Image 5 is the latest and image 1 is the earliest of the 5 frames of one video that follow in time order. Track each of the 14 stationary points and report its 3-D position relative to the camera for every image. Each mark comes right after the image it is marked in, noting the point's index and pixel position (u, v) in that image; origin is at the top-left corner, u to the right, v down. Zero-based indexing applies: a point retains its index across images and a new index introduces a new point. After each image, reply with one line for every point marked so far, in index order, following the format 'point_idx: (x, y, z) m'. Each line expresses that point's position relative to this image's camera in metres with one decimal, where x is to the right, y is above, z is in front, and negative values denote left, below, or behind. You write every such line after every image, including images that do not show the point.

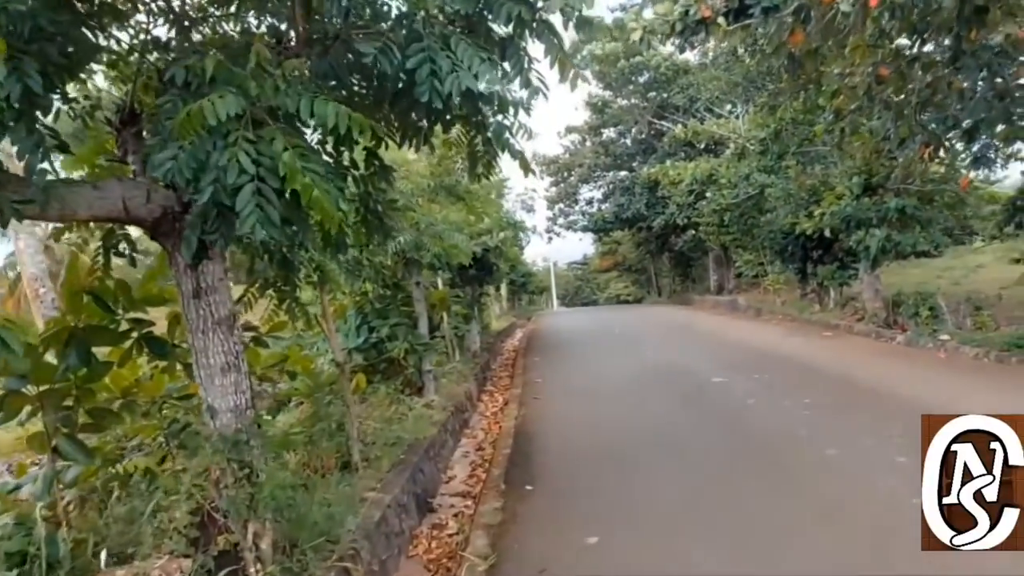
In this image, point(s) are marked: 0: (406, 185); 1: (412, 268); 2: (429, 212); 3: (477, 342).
0: (-0.8, +0.8, +6.0) m
1: (-0.8, +0.2, +6.5) m
2: (-0.7, +0.6, +6.3) m
3: (-0.4, -0.7, +10.3) m
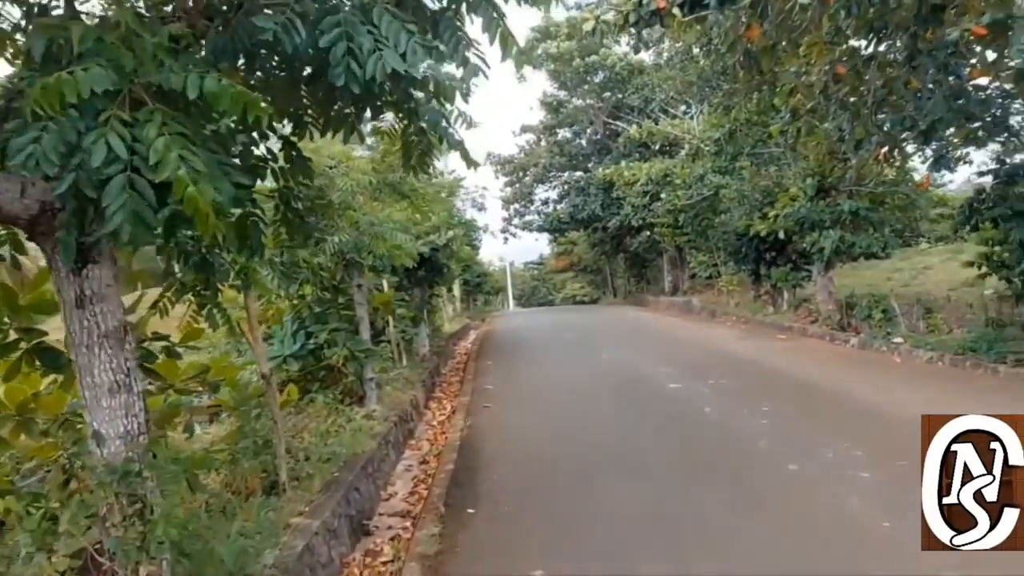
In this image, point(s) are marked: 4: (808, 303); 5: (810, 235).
0: (-1.2, +0.7, +5.6) m
1: (-1.2, +0.1, +6.2) m
2: (-1.1, +0.6, +5.9) m
3: (-1.0, -0.7, +9.9) m
4: (+5.0, -0.2, +13.8) m
5: (+4.3, +0.8, +11.7) m
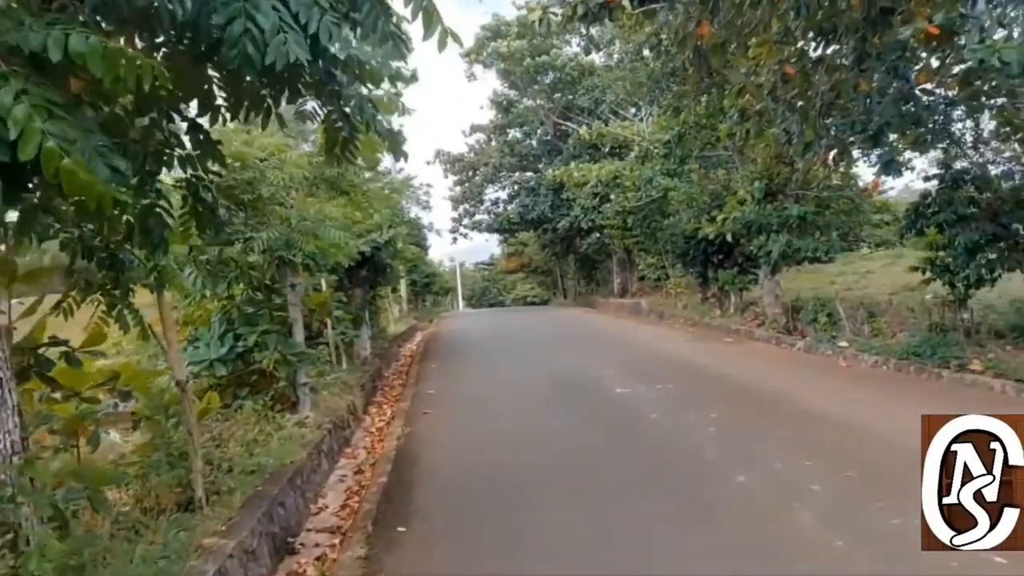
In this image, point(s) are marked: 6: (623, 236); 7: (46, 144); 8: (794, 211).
0: (-1.6, +0.7, +5.3) m
1: (-1.6, +0.1, +5.9) m
2: (-1.5, +0.6, +5.6) m
3: (-1.7, -0.7, +9.6) m
4: (+4.1, -0.3, +13.8) m
5: (+3.5, +0.7, +11.7) m
6: (+2.5, +1.1, +17.9) m
7: (-1.0, +0.3, +1.7) m
8: (+3.8, +1.1, +11.1) m
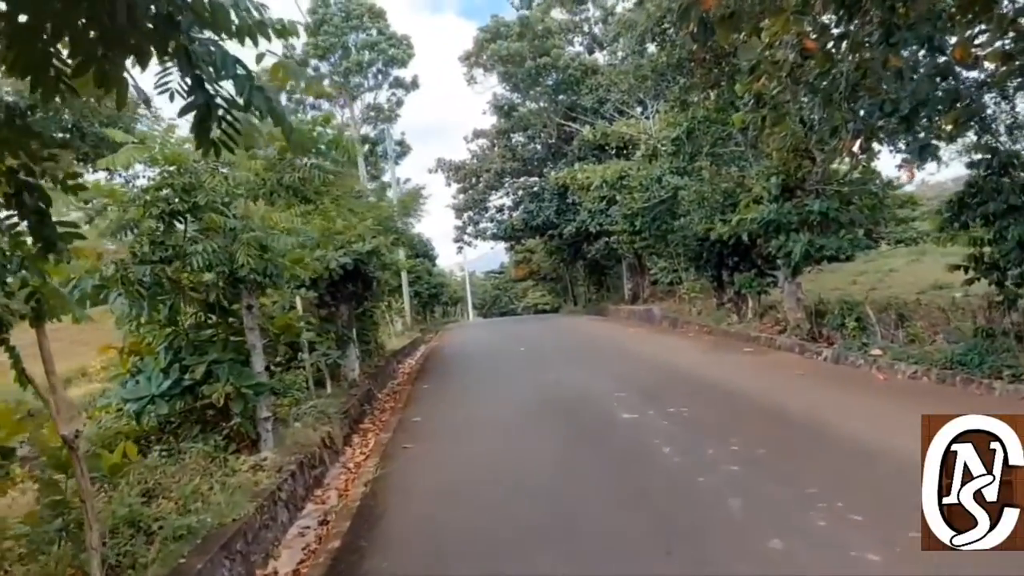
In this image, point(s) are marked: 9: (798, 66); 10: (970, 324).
0: (-1.7, +0.6, +4.6) m
1: (-1.7, 0.0, +5.1) m
2: (-1.6, +0.4, +4.9) m
3: (-1.7, -0.9, +8.8) m
4: (+4.2, -0.4, +13.0) m
5: (+3.5, +0.7, +10.9) m
6: (+2.5, +1.0, +17.1) m
7: (-1.1, +0.2, +0.9) m
8: (+3.8, +1.0, +10.3) m
9: (+2.1, +1.7, +6.1) m
10: (+4.4, -0.3, +7.8) m
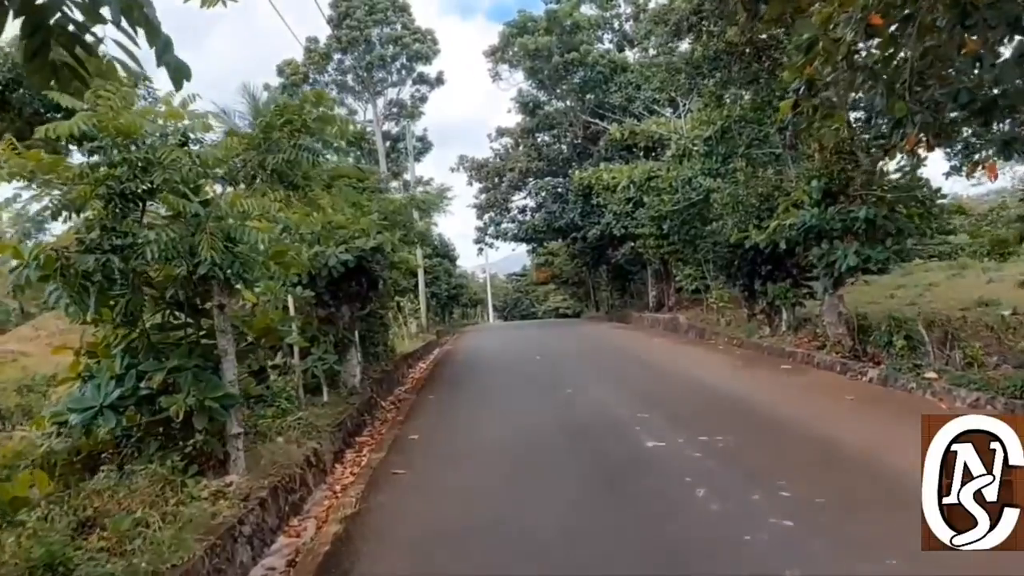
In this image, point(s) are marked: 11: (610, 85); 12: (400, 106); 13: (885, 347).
0: (-1.6, +0.6, +3.9) m
1: (-1.6, 0.0, +4.4) m
2: (-1.5, +0.5, +4.2) m
3: (-1.6, -0.9, +8.2) m
4: (+4.4, -0.5, +12.1) m
5: (+3.7, +0.5, +10.0) m
6: (+3.0, +0.9, +16.3) m
7: (-1.2, +0.2, +0.3) m
8: (+4.0, +0.9, +9.4) m
9: (+2.3, +1.6, +5.3) m
10: (+4.5, -0.5, +7.0) m
11: (+2.3, +4.9, +19.5) m
12: (-2.8, +4.4, +19.8) m
13: (+4.0, -0.6, +8.8) m
